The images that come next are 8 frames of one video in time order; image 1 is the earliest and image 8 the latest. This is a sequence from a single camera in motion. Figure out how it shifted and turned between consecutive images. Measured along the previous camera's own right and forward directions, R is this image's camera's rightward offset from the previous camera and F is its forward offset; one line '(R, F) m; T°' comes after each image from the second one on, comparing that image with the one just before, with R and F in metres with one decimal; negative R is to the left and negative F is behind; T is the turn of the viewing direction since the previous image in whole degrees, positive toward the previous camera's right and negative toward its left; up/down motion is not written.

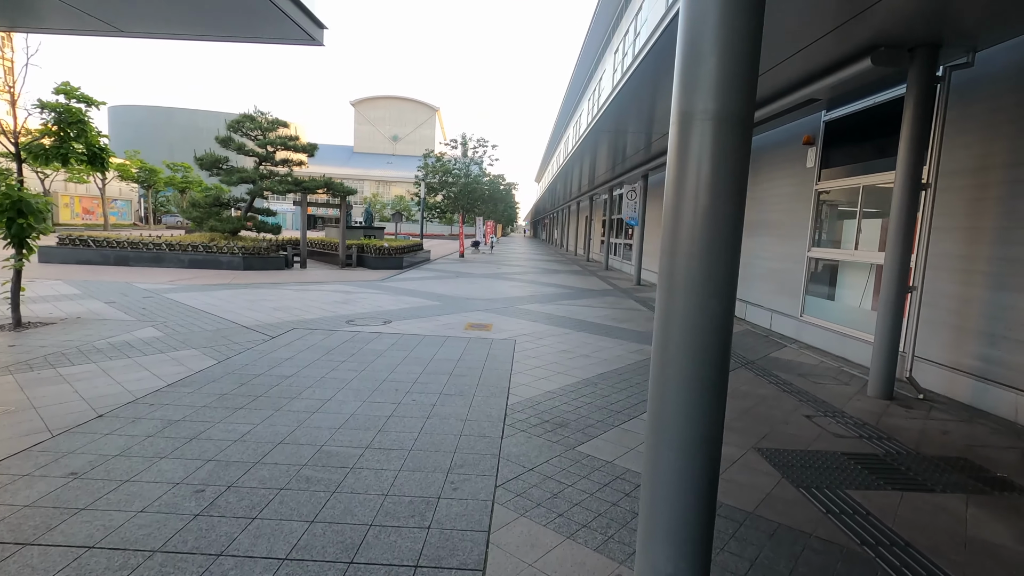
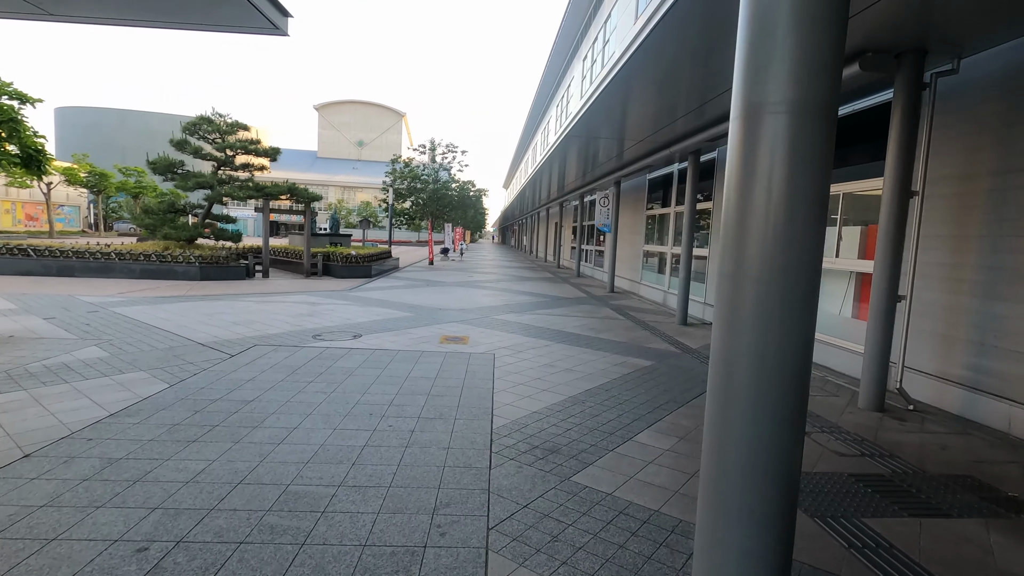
(-0.1, +0.3) m; +3°
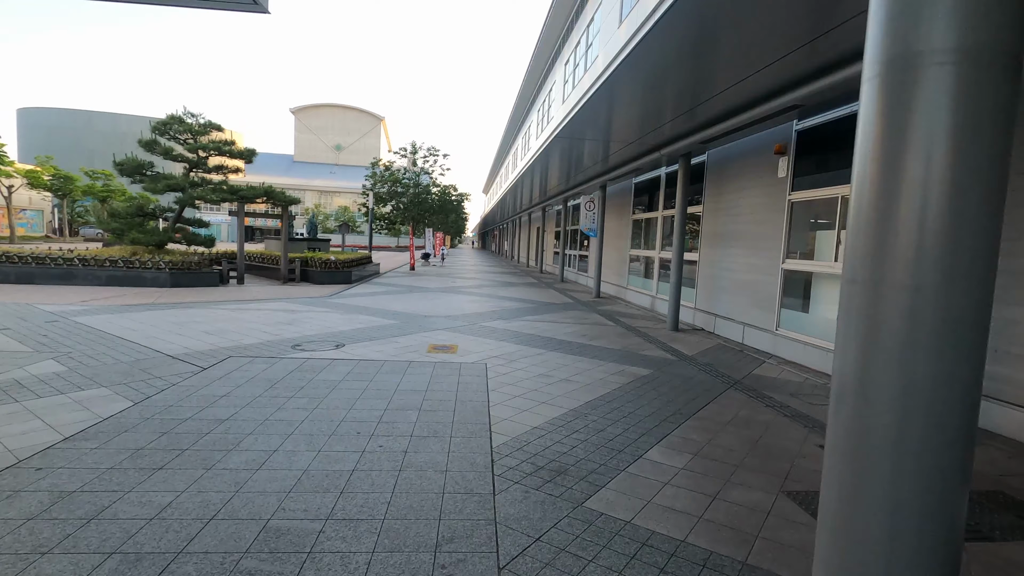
(-0.2, +0.3) m; +2°
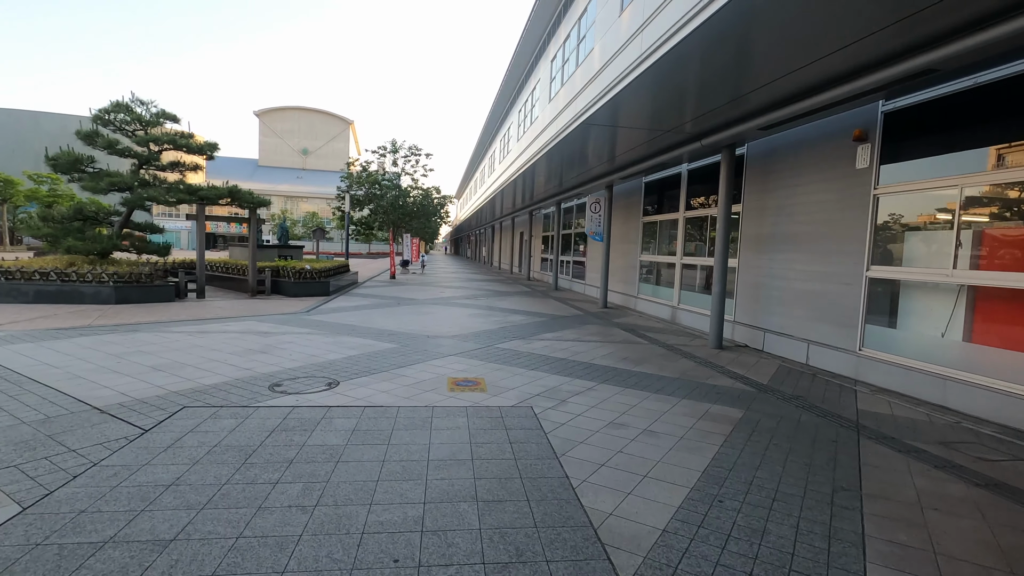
(-0.8, +1.6) m; +3°
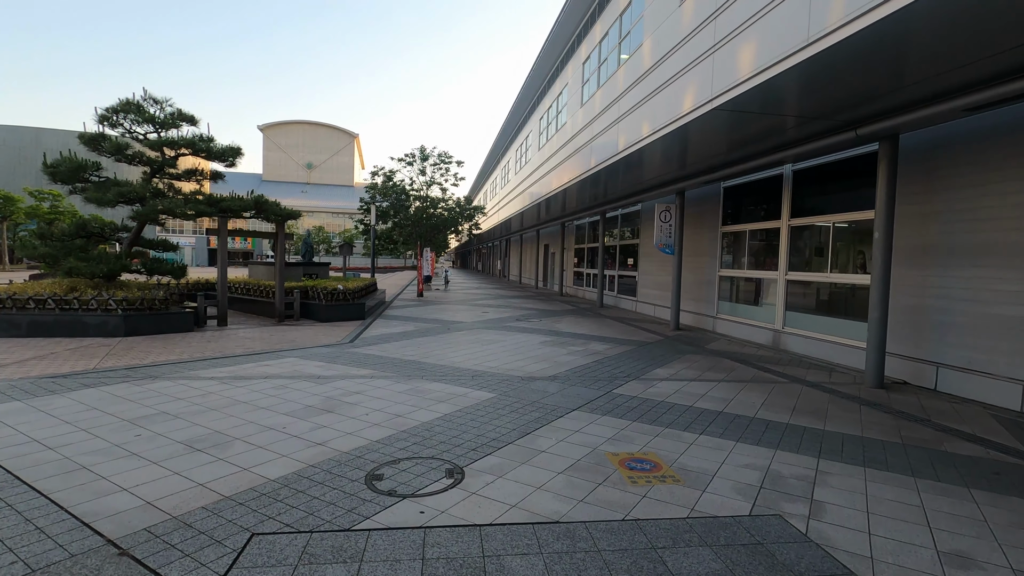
(-1.5, +1.8) m; 0°
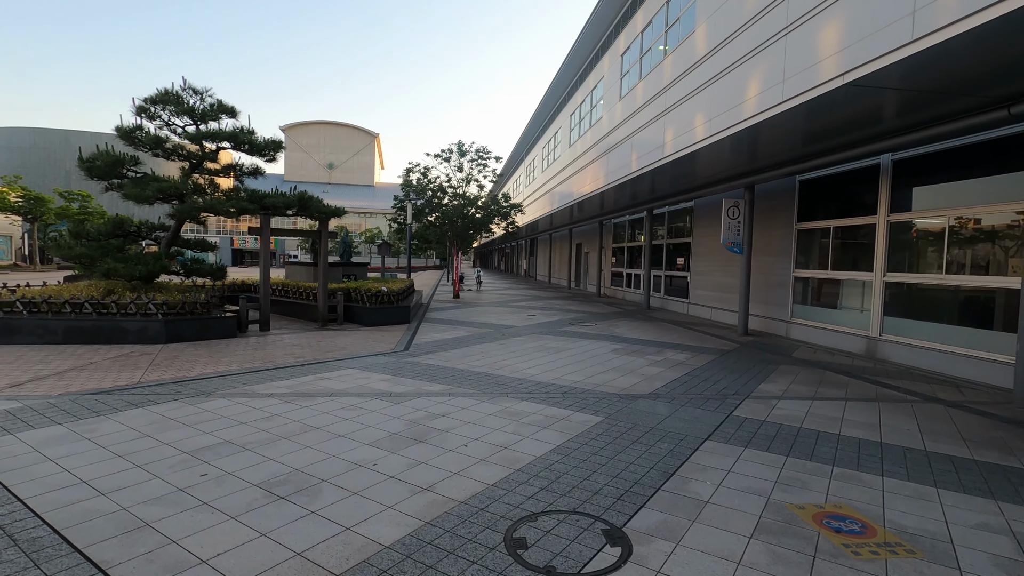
(-0.9, +0.8) m; -2°
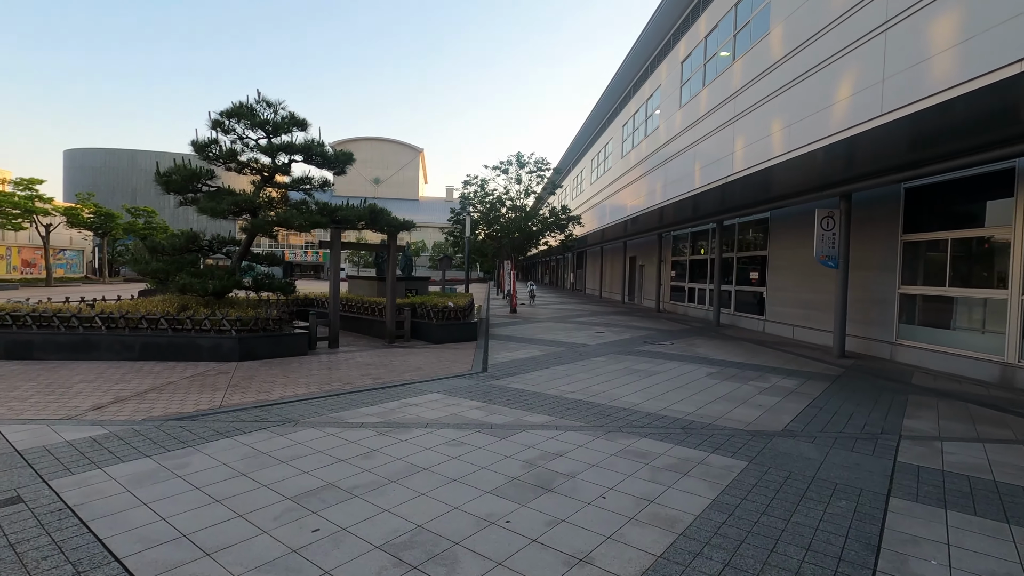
(-0.7, +0.6) m; -4°
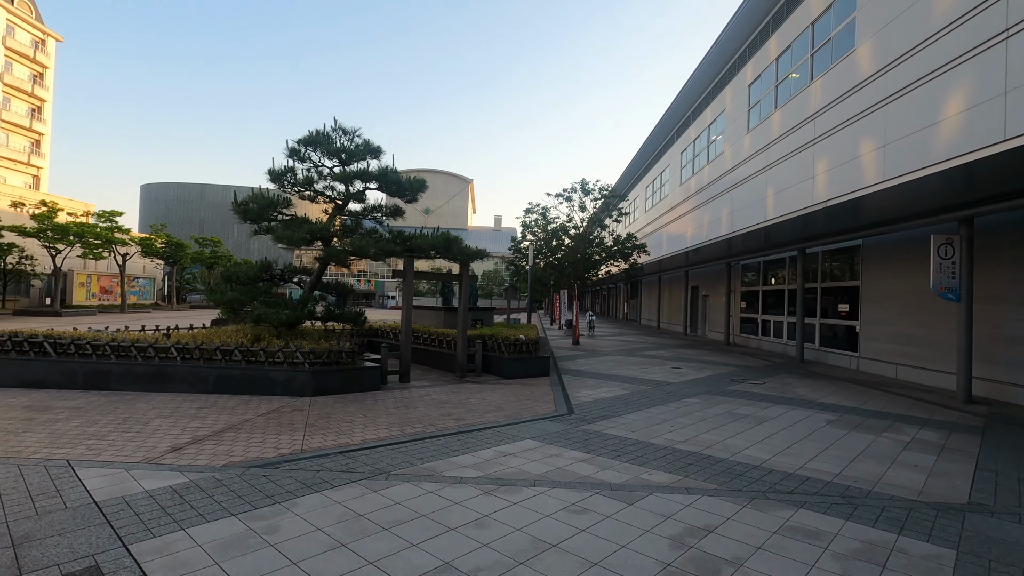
(-0.6, +0.6) m; -5°
